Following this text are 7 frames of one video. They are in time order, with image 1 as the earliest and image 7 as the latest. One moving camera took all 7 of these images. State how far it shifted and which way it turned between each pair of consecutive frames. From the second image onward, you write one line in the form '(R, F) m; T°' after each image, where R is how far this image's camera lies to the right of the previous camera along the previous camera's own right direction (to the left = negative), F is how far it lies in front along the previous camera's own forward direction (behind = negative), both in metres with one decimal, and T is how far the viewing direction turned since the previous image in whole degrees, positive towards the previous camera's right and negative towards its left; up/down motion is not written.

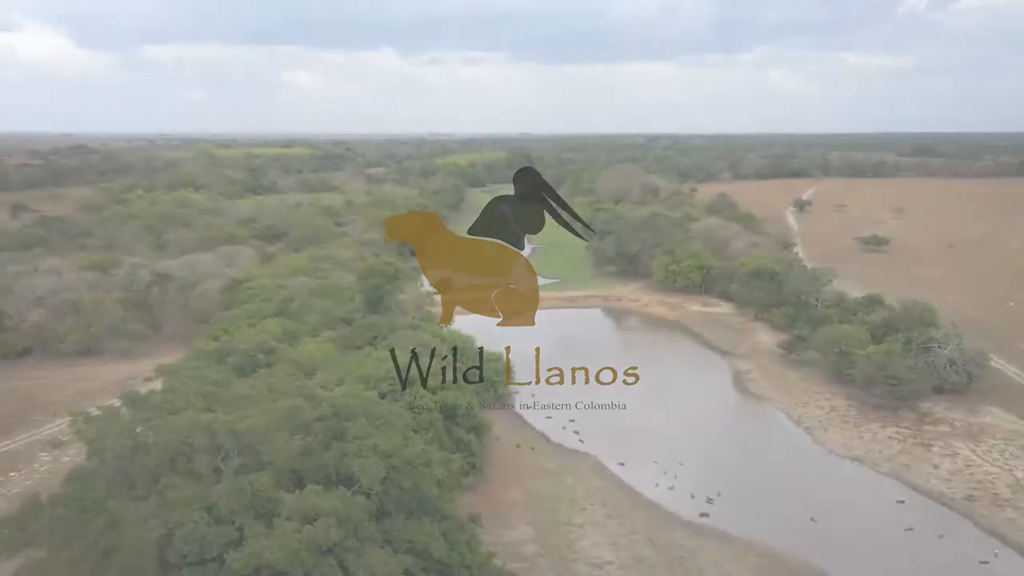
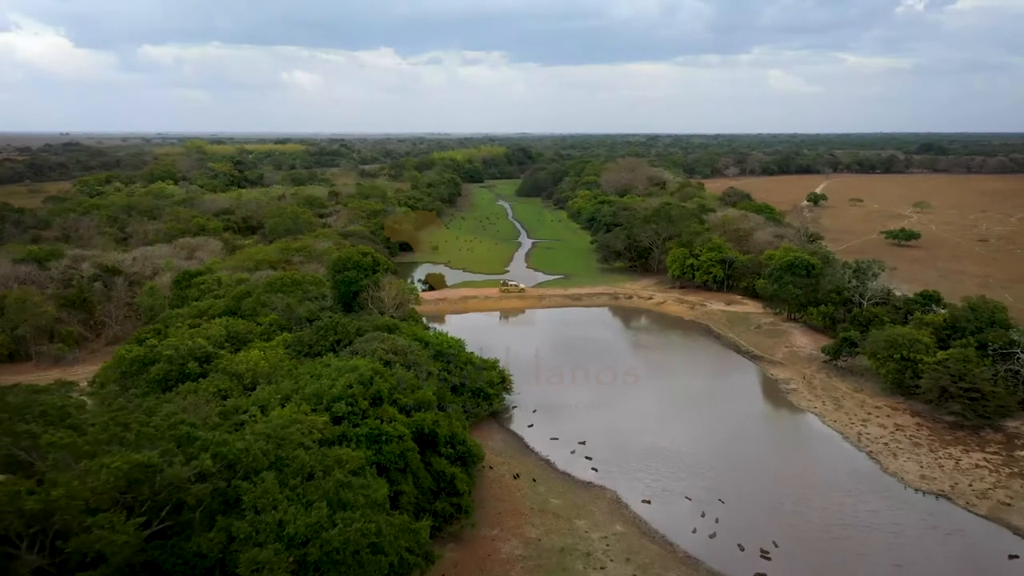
(0.0, +5.9) m; 0°
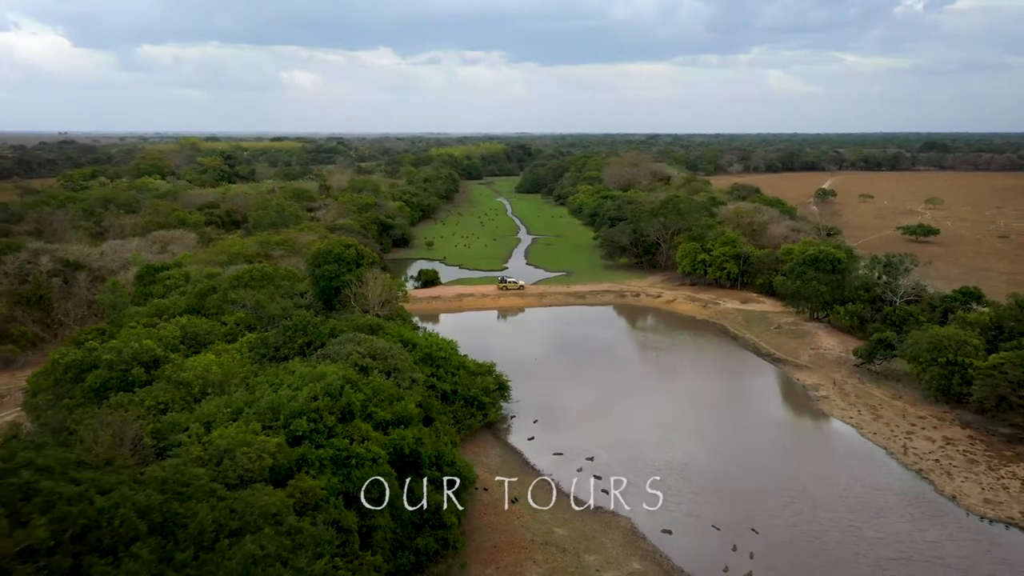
(0.0, +3.3) m; 0°
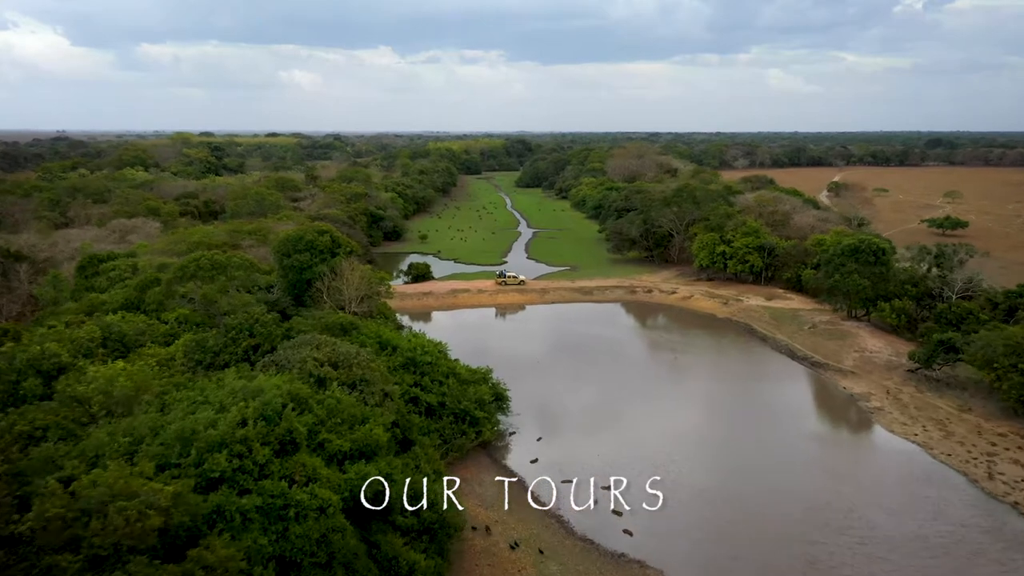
(0.0, +4.3) m; 0°
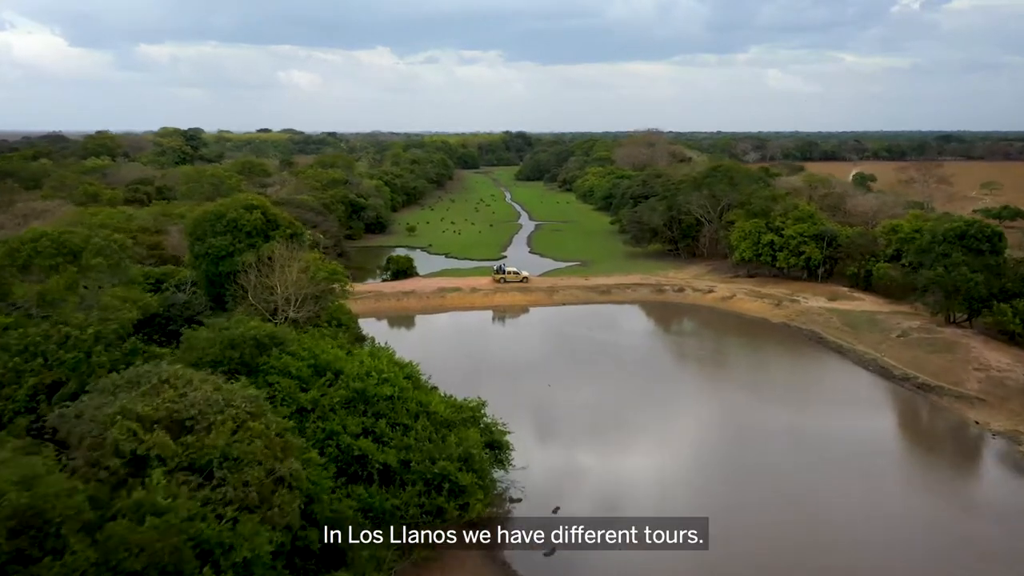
(0.0, +7.5) m; 0°
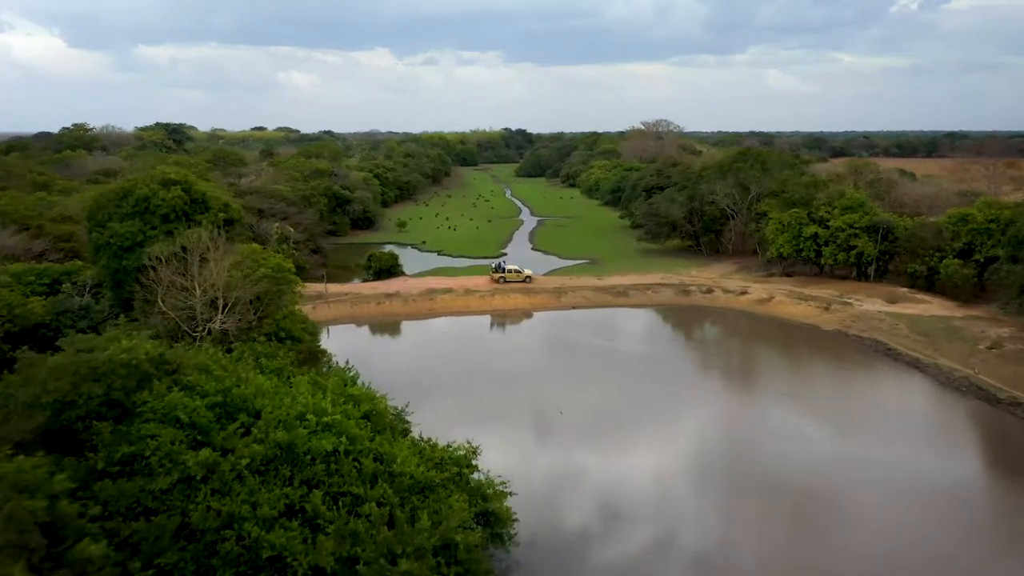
(0.0, +4.8) m; 0°
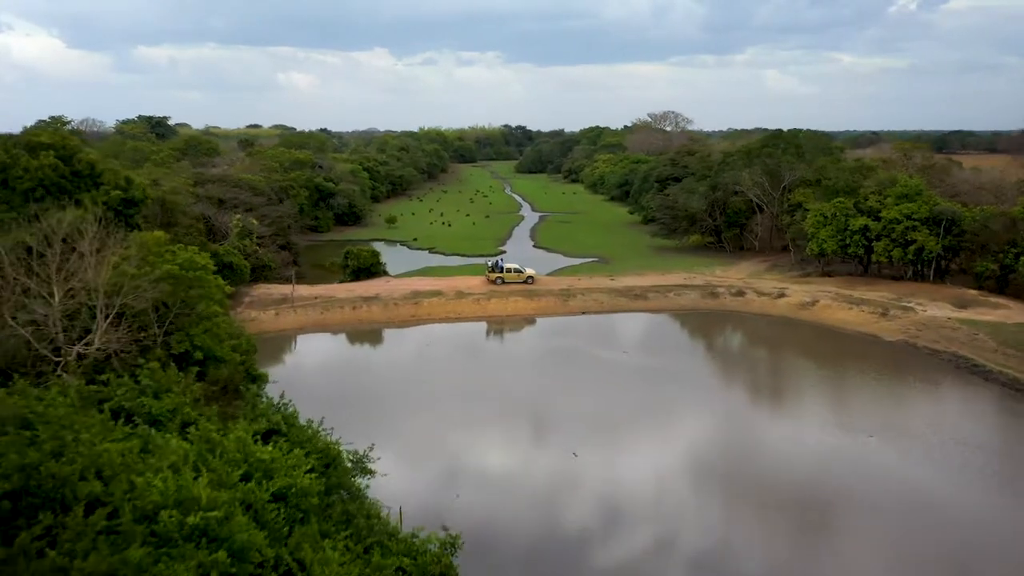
(0.0, +4.1) m; 0°
